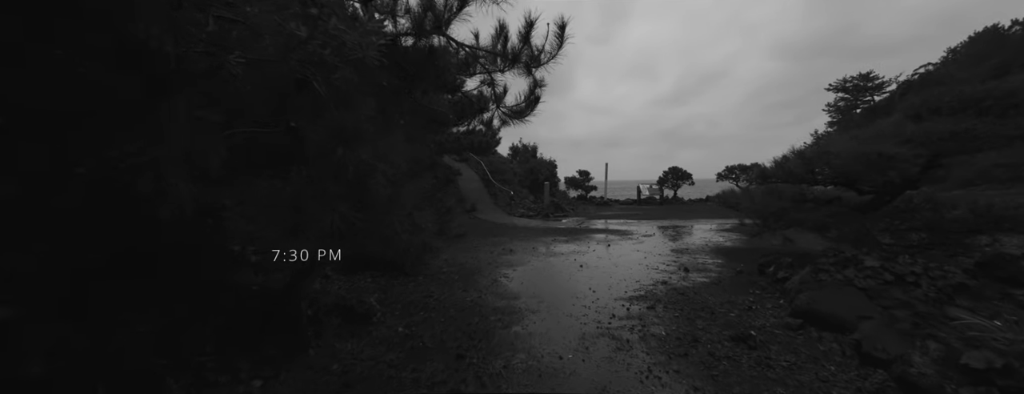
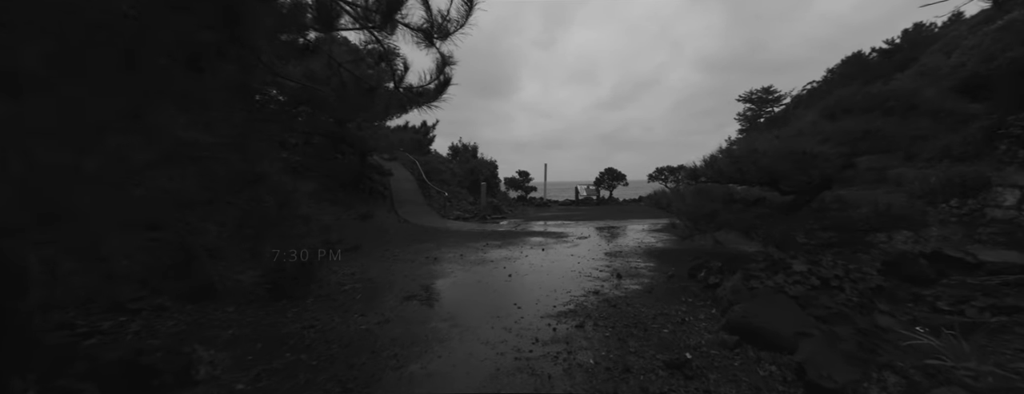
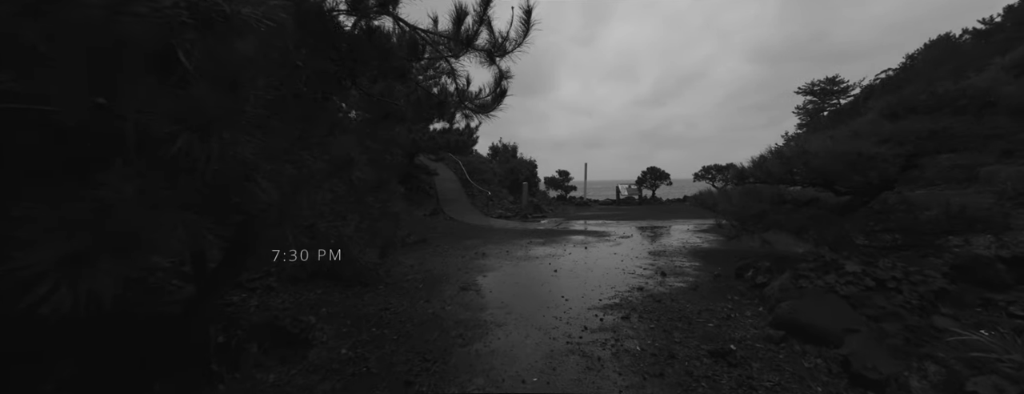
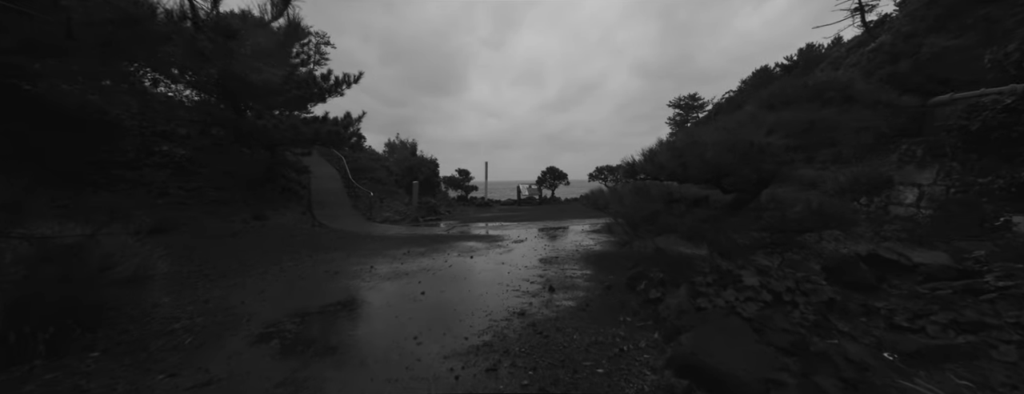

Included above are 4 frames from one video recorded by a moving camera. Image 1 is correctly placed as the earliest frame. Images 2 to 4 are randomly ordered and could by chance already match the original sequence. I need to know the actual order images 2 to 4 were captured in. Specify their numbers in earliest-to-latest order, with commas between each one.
3, 2, 4
